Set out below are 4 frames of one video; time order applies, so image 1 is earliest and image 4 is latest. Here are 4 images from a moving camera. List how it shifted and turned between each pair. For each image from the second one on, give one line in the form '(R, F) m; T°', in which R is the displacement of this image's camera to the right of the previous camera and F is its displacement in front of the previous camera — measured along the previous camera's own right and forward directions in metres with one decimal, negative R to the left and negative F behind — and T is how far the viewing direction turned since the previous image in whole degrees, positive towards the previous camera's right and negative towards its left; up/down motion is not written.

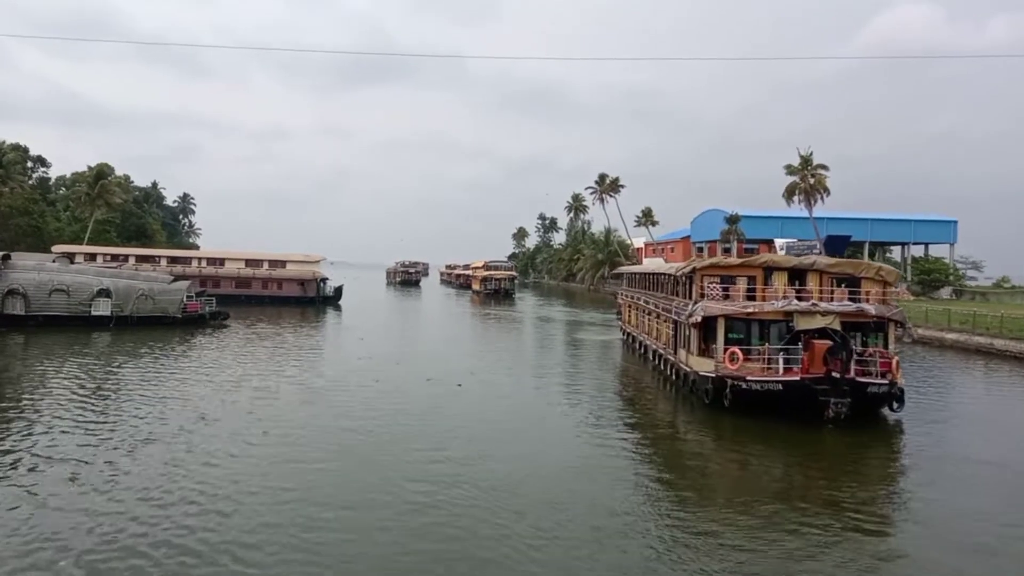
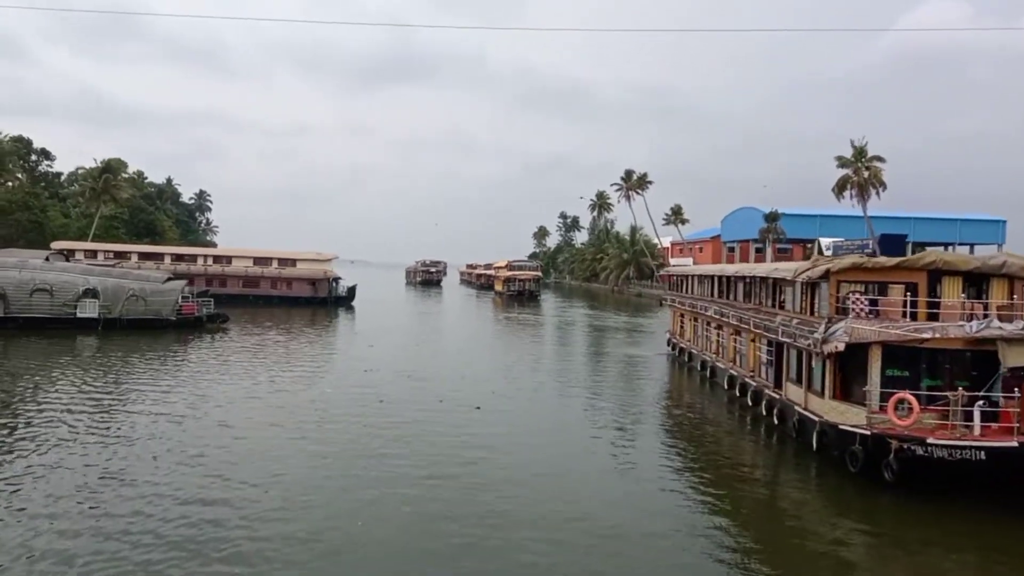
(-0.5, +4.8) m; -2°
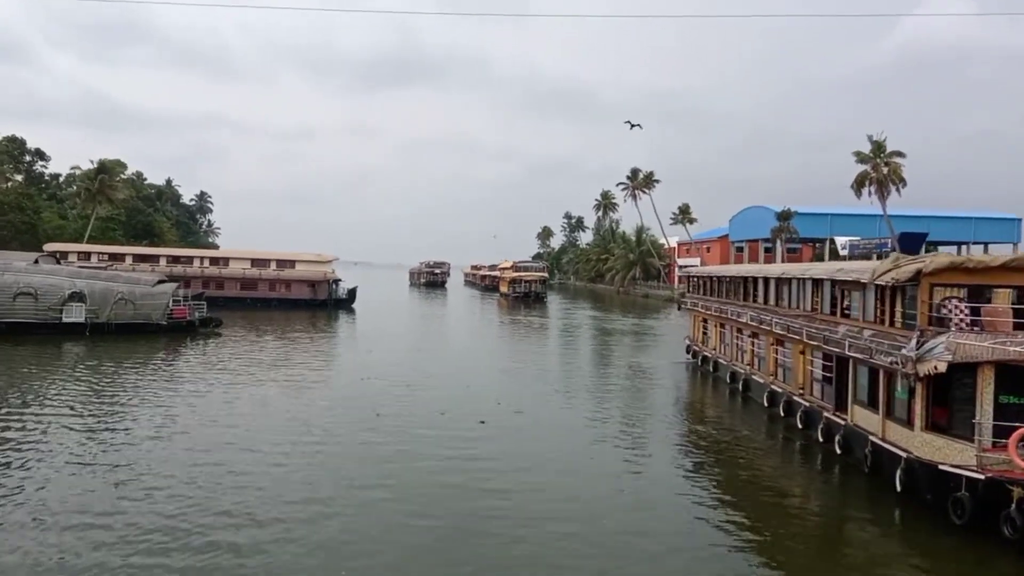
(-0.2, +2.0) m; 0°
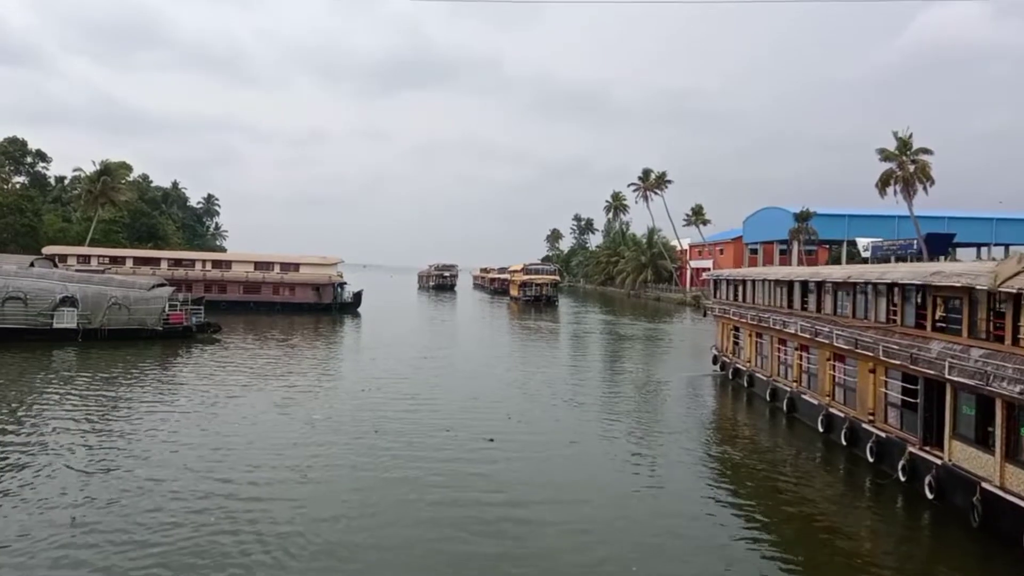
(-0.1, +2.0) m; -1°
